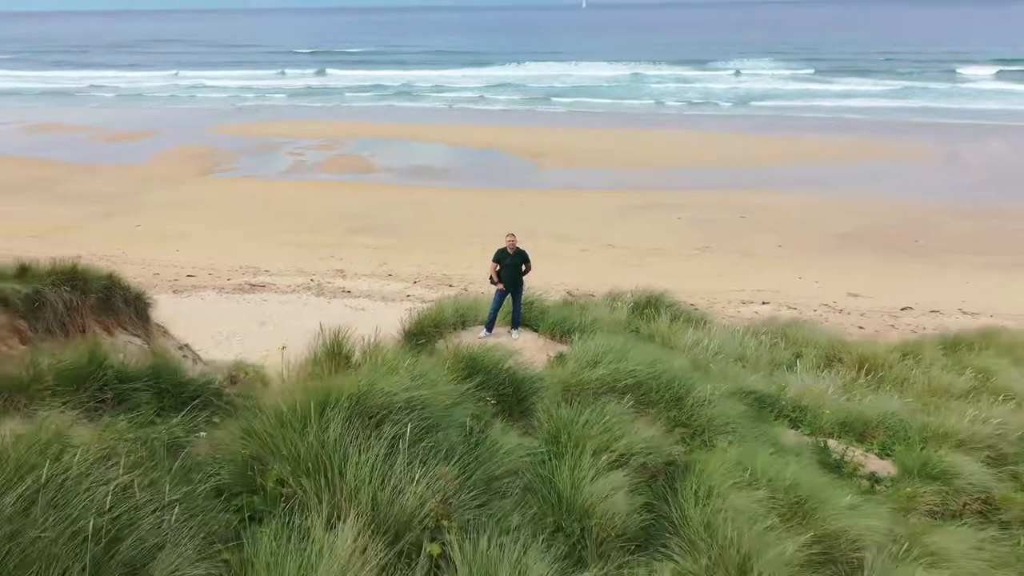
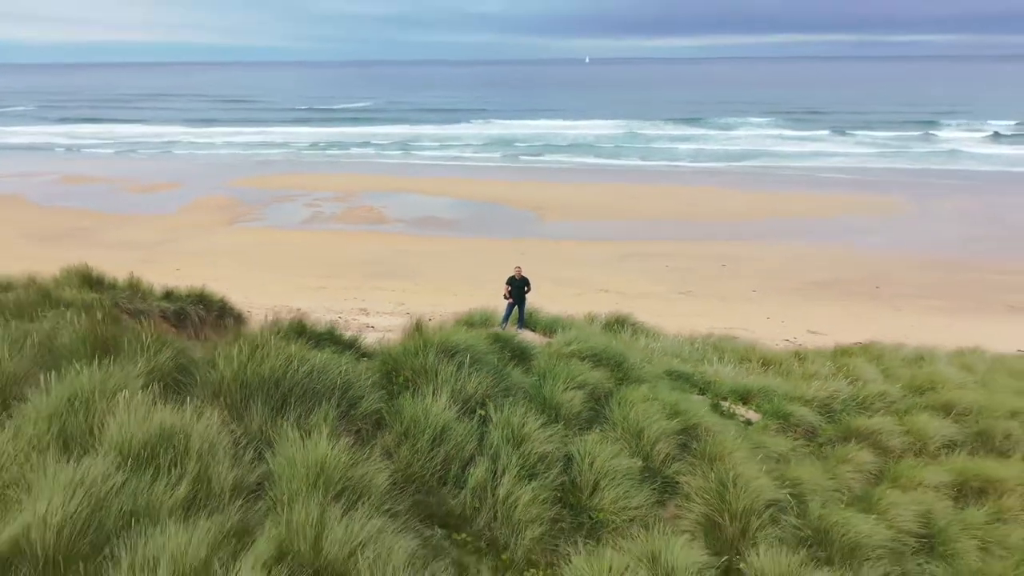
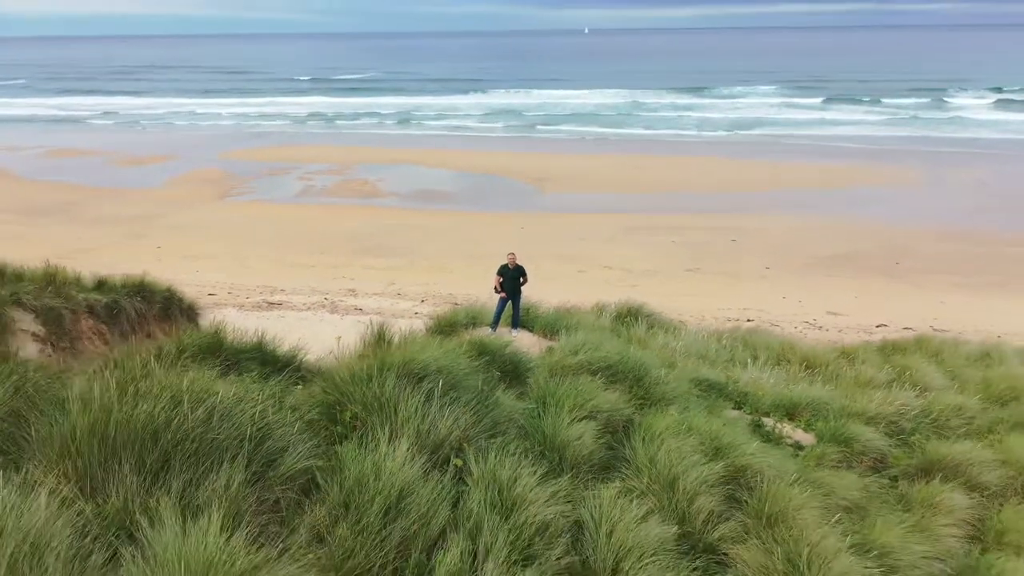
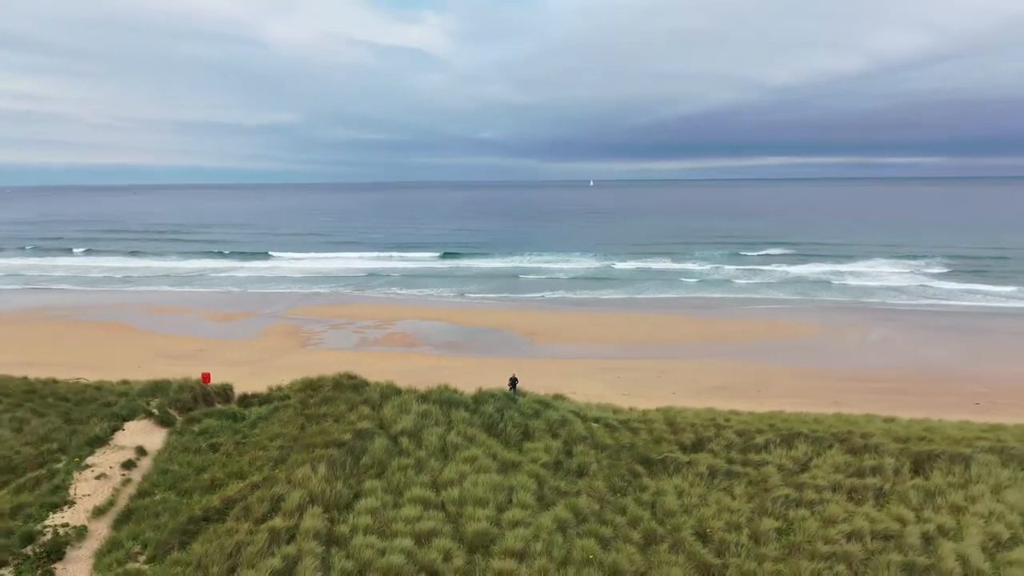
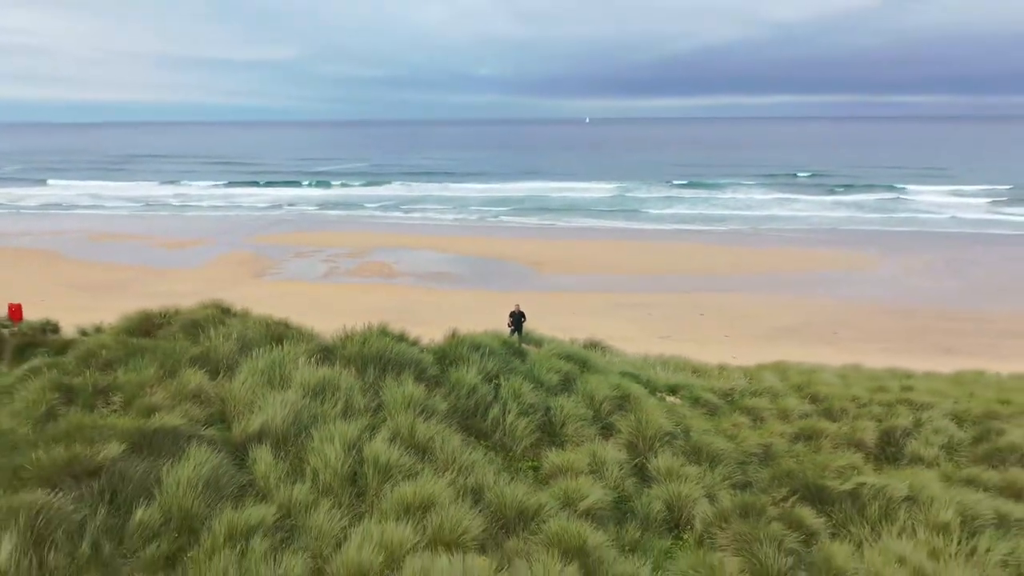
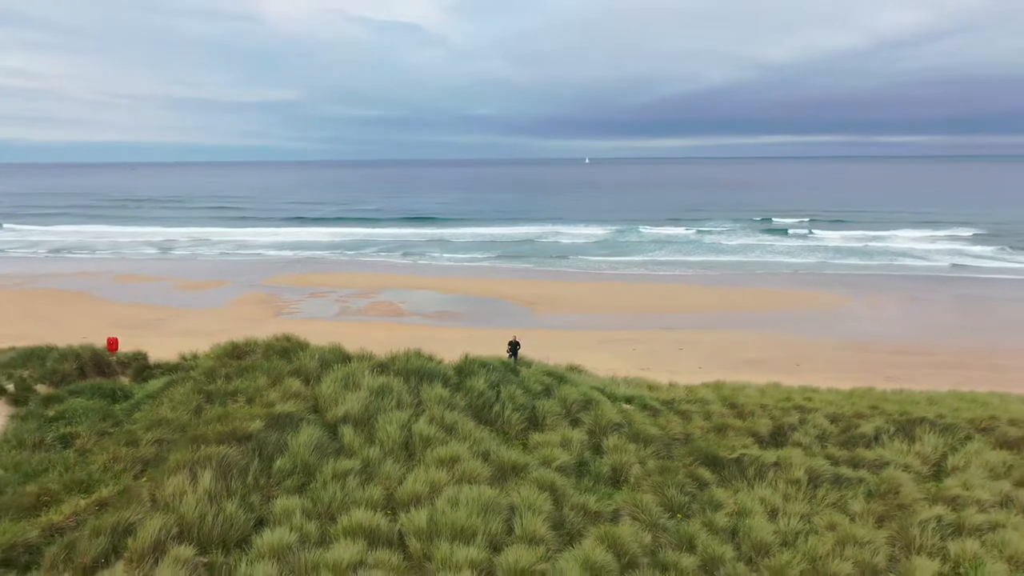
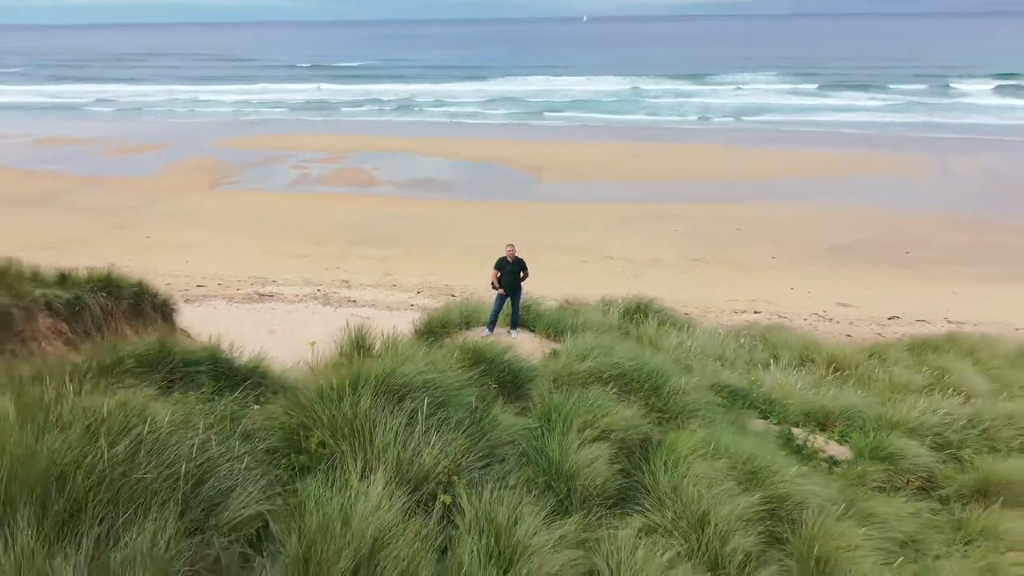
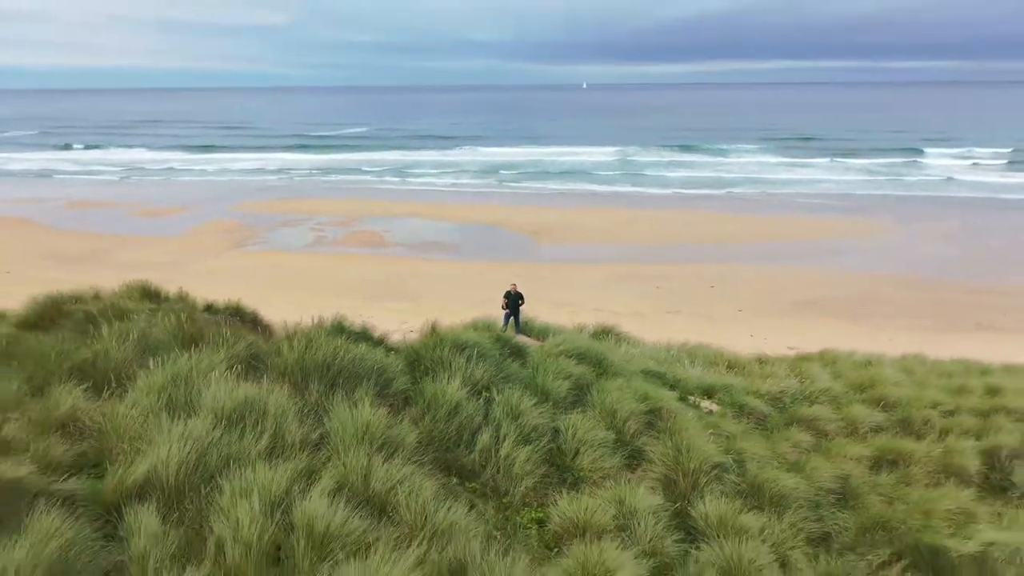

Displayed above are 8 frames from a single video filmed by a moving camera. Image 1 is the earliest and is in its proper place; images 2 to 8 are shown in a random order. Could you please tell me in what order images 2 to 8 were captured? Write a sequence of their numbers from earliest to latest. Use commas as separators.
7, 3, 2, 8, 5, 6, 4
